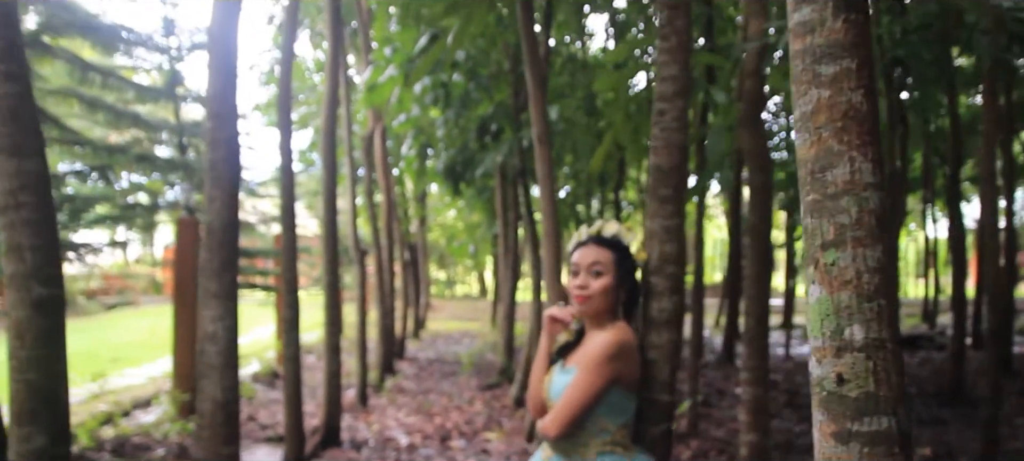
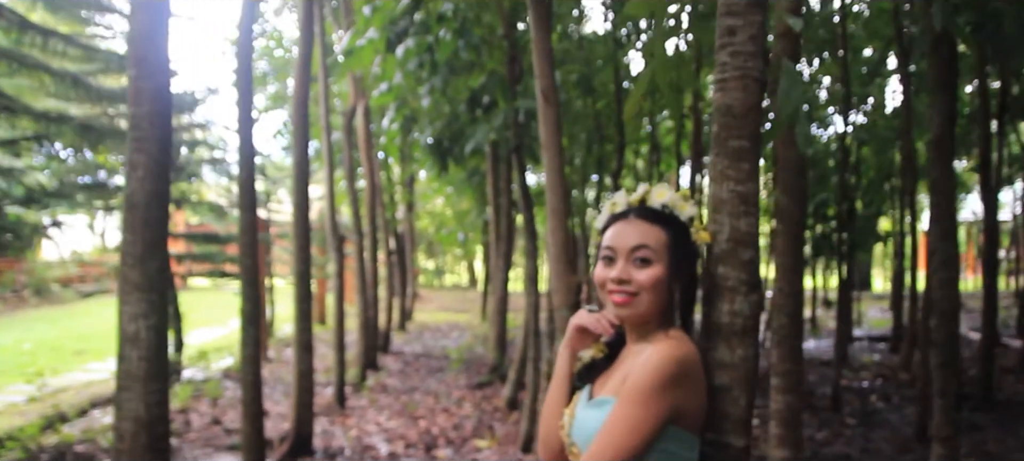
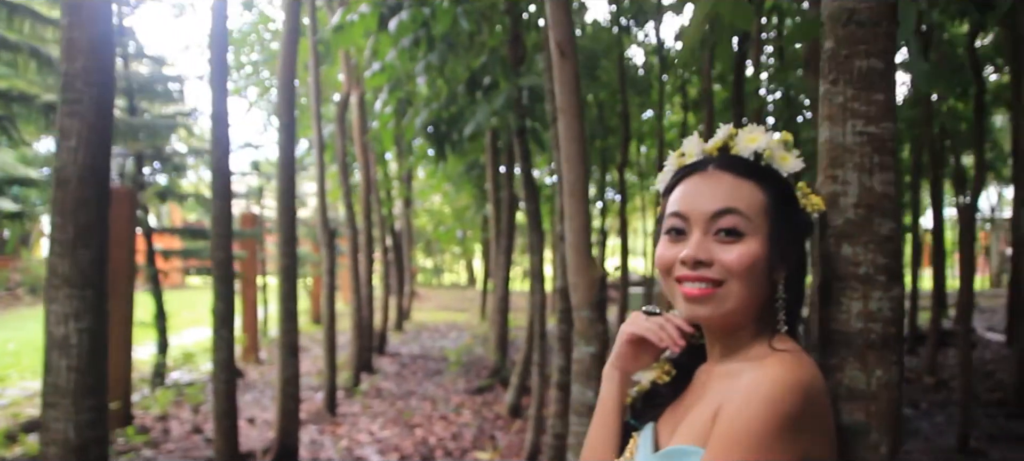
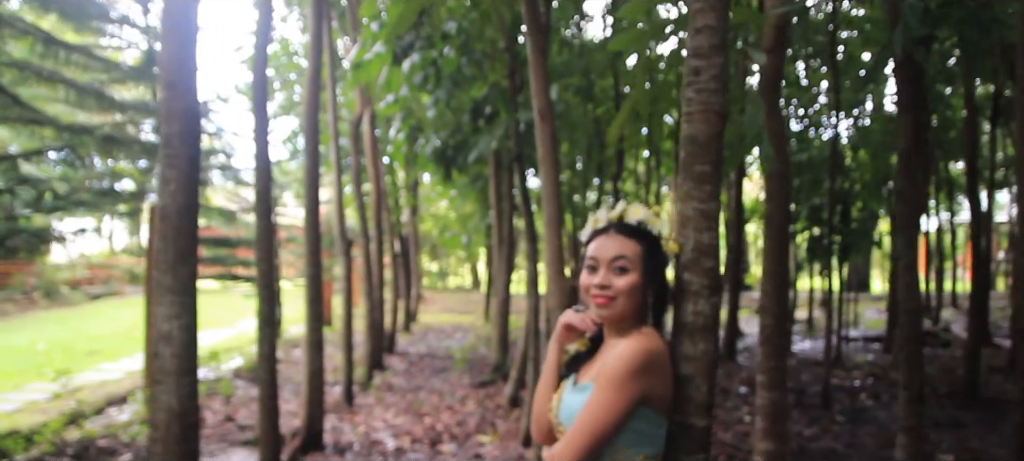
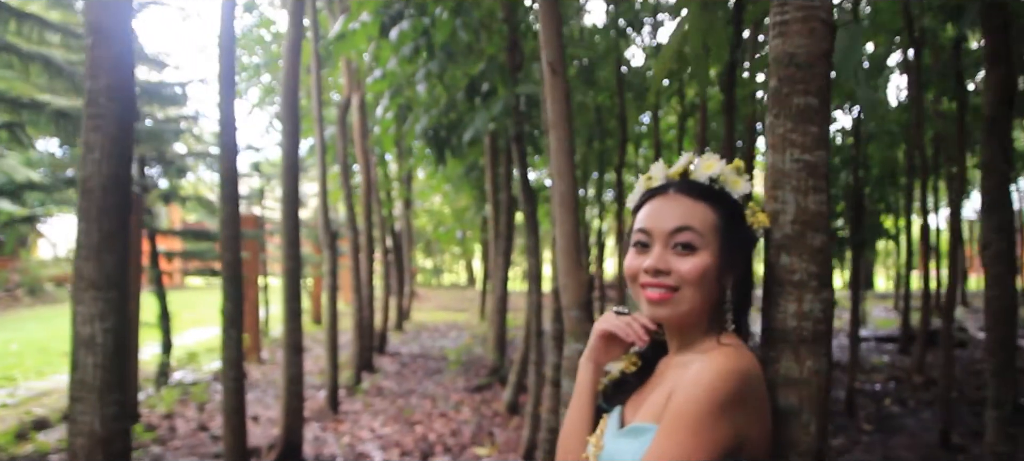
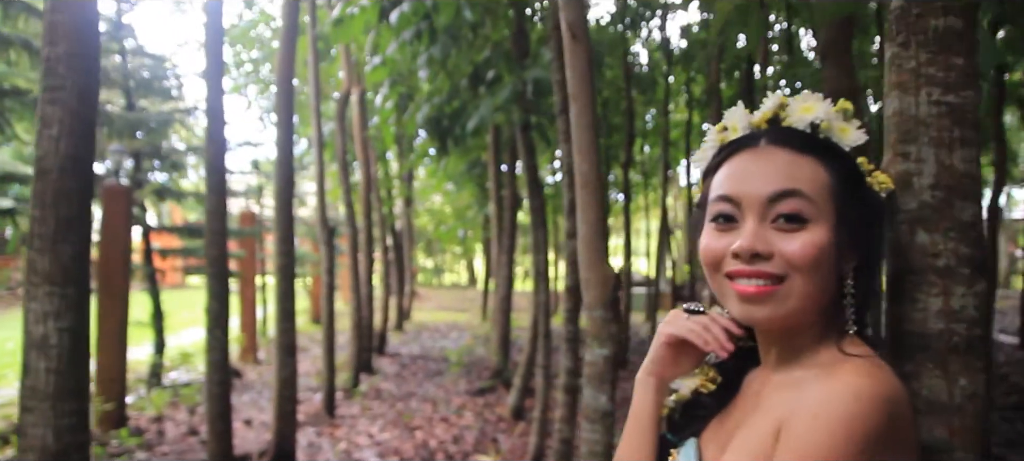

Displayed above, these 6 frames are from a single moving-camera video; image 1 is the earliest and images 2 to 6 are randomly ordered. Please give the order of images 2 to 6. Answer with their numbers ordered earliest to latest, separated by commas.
4, 2, 5, 3, 6
